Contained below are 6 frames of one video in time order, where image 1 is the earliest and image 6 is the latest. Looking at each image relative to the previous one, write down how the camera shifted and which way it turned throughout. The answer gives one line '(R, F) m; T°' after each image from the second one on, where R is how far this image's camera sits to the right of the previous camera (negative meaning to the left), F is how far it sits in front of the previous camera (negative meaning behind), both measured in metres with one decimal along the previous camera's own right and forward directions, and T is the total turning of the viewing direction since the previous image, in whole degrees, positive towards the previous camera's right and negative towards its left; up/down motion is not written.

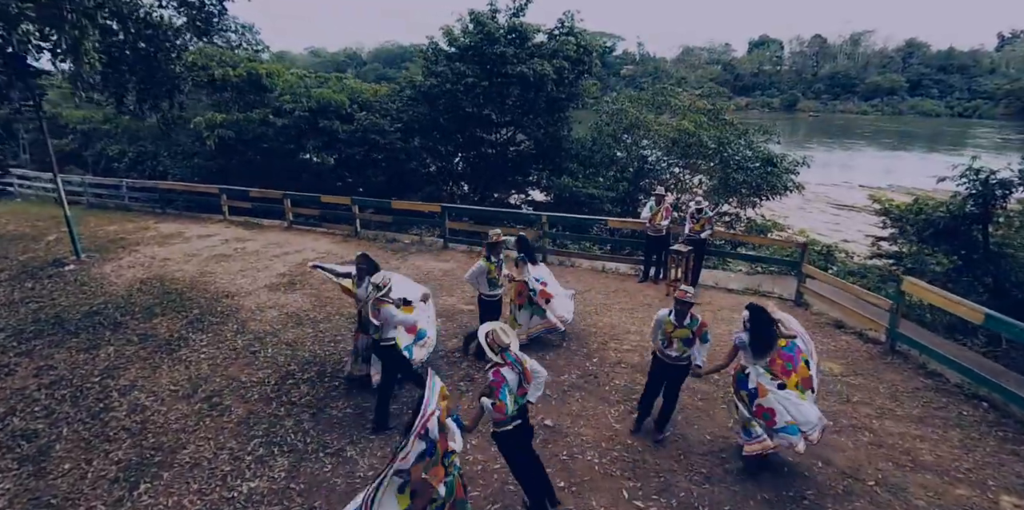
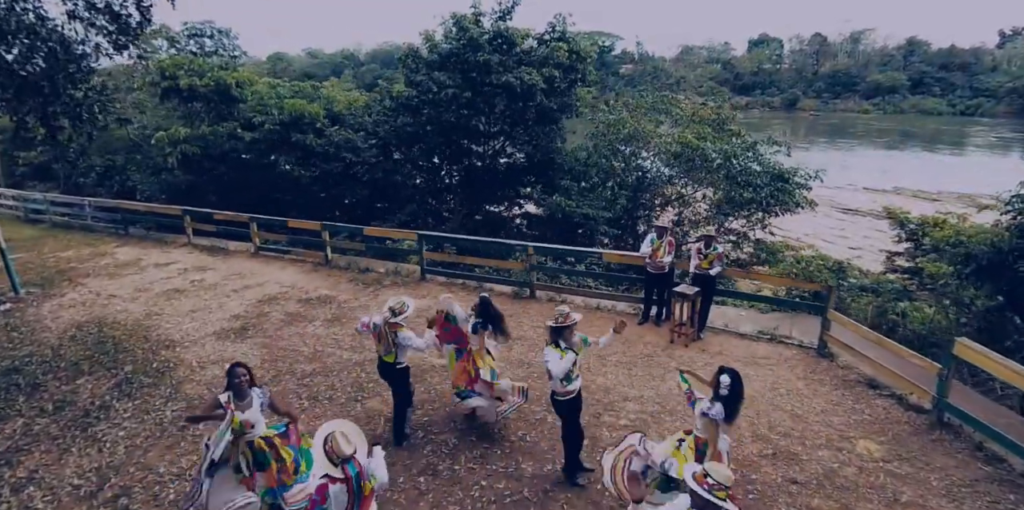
(+0.2, +0.9) m; 0°
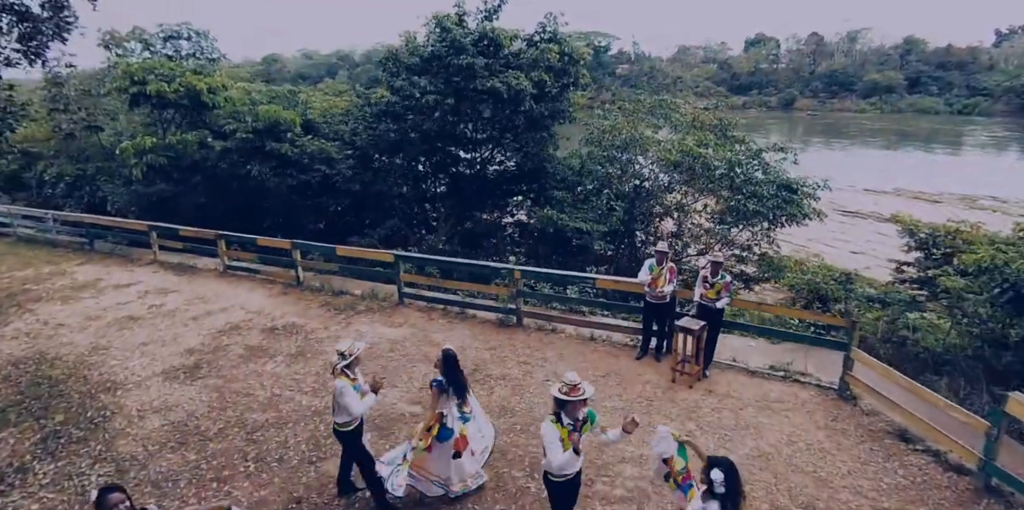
(+0.2, +0.7) m; 0°
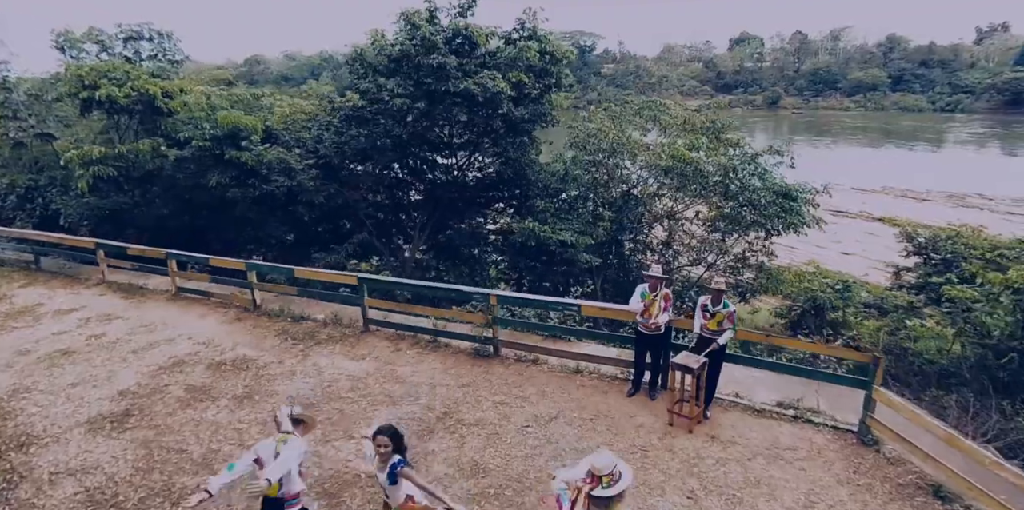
(+0.1, +0.7) m; +1°
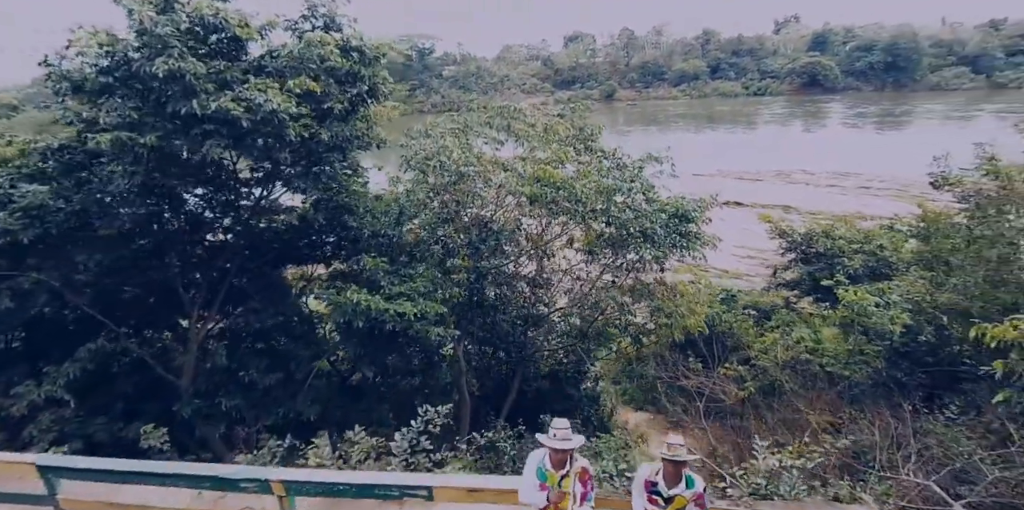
(+0.6, +2.2) m; +14°
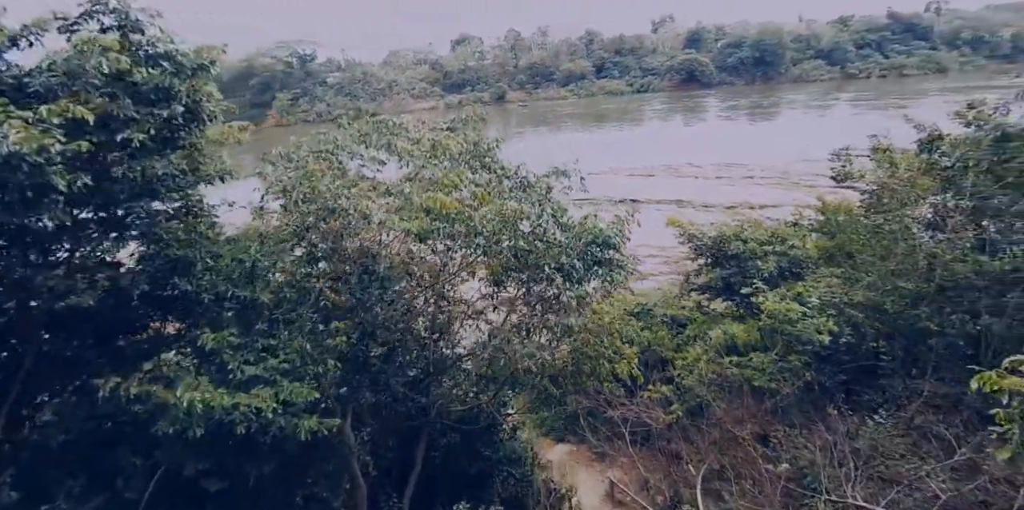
(+0.2, +1.1) m; +10°
